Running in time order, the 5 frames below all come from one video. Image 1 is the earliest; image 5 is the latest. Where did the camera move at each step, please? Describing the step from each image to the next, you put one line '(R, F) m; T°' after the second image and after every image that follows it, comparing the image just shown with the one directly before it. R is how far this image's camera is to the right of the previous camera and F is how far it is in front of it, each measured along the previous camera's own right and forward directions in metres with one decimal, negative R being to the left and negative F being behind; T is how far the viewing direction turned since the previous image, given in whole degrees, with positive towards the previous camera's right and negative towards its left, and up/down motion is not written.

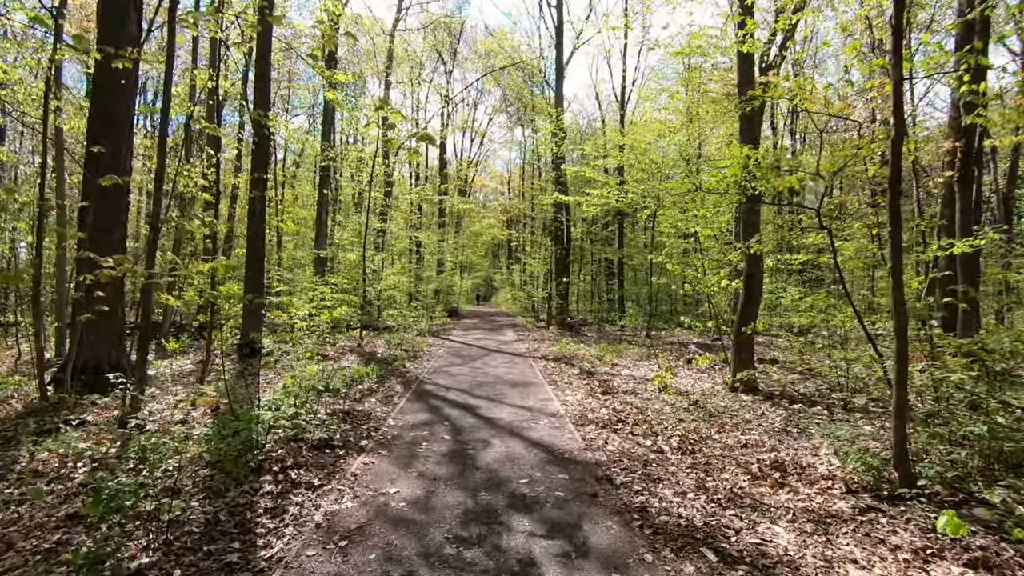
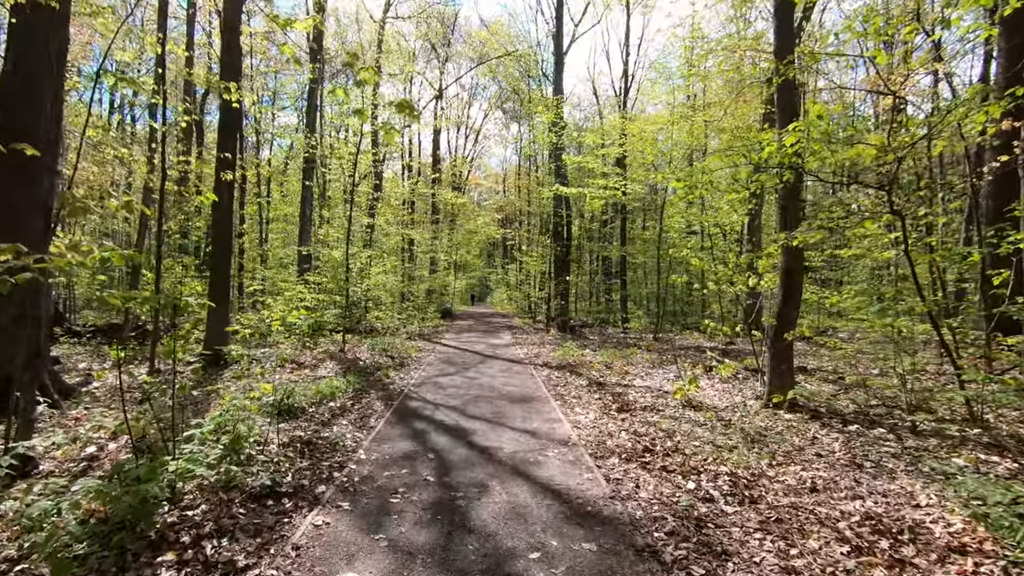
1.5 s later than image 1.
(-0.1, +1.2) m; +1°
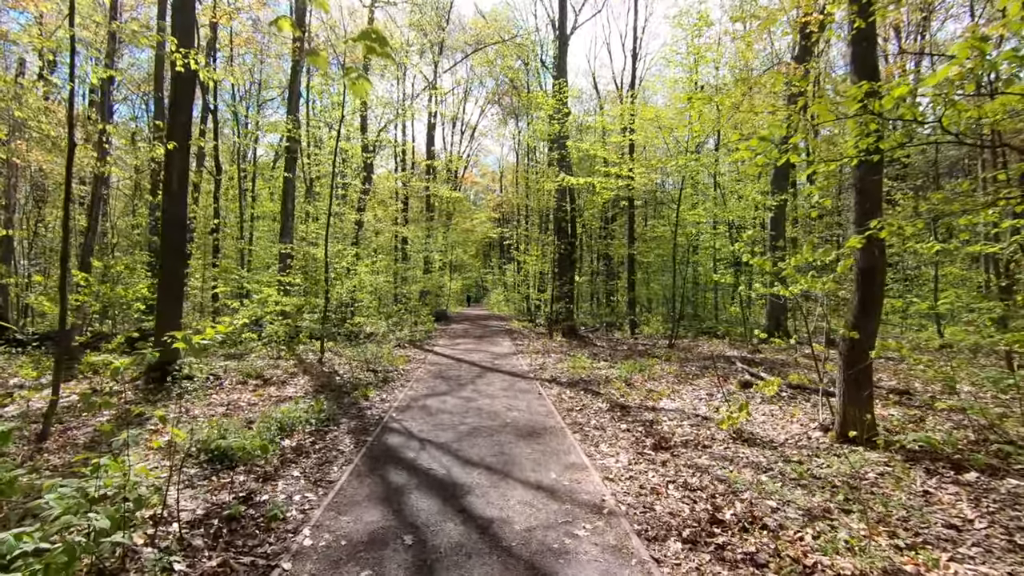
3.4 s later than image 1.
(-0.1, +1.5) m; 0°
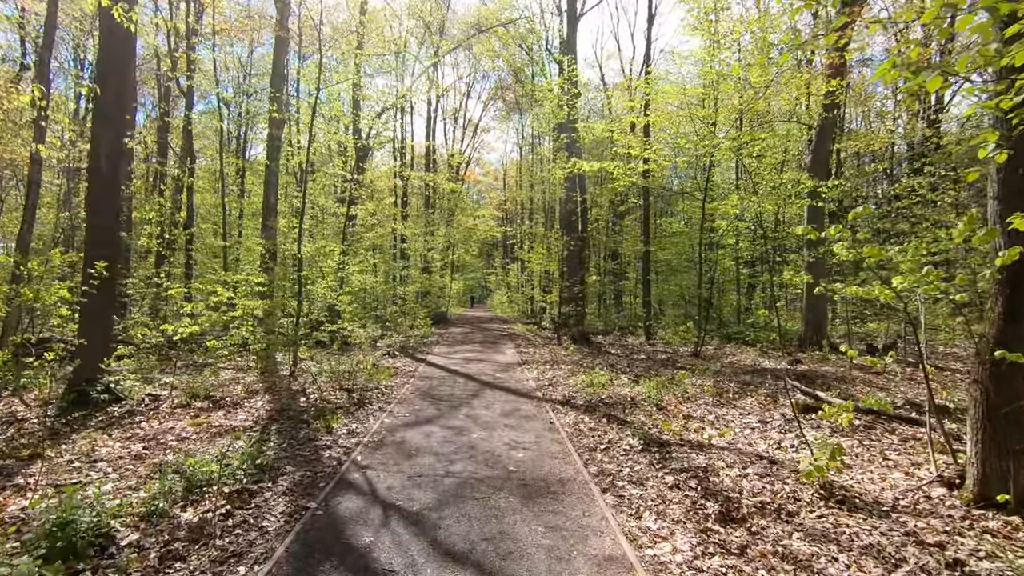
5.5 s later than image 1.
(0.0, +1.6) m; 0°
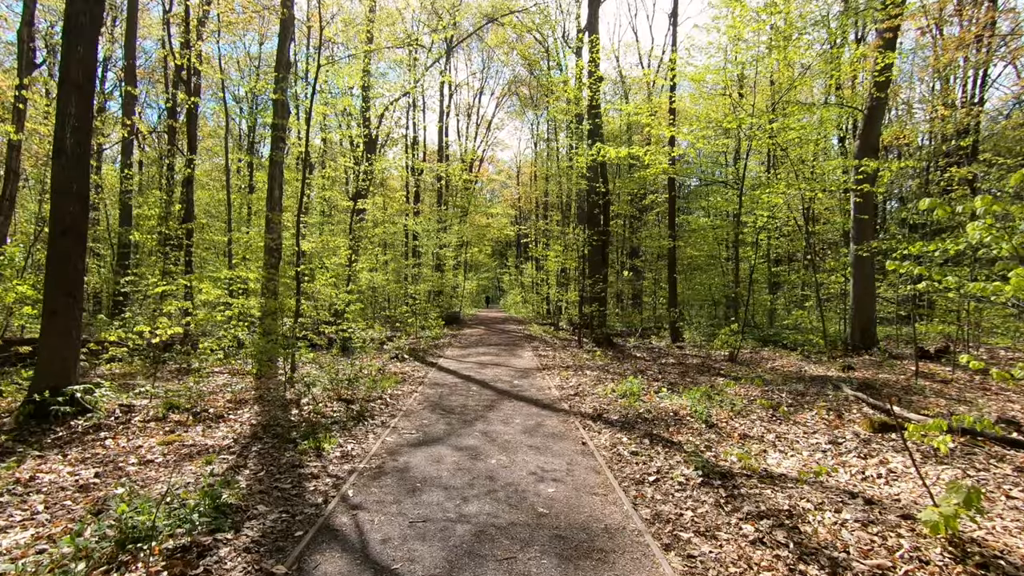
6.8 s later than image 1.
(-0.1, +1.0) m; -1°
